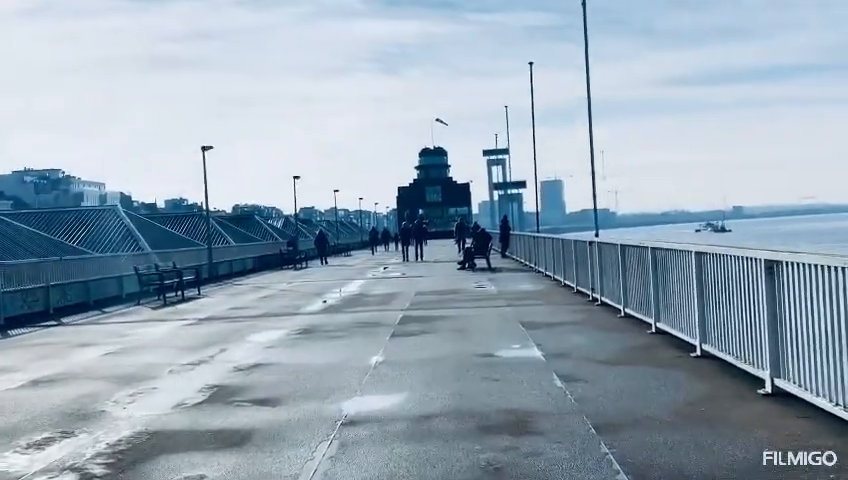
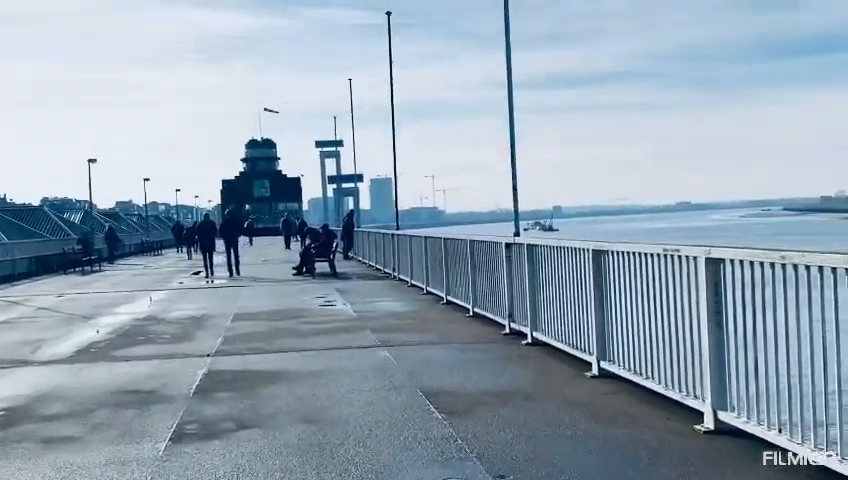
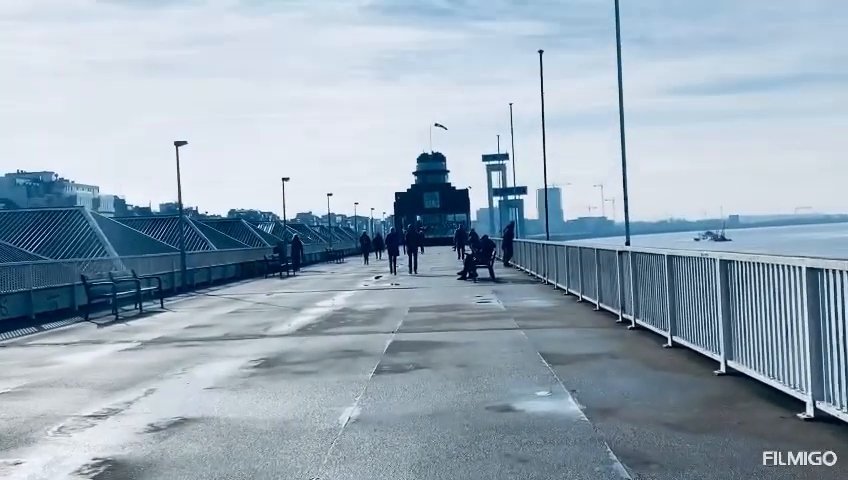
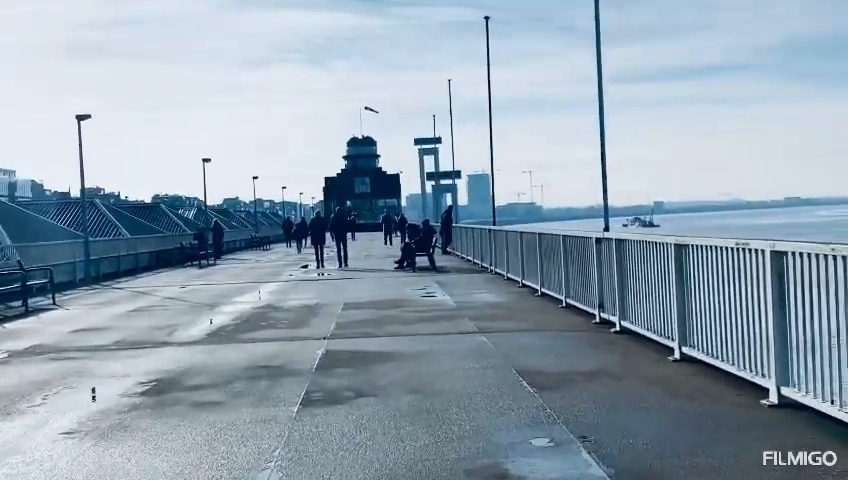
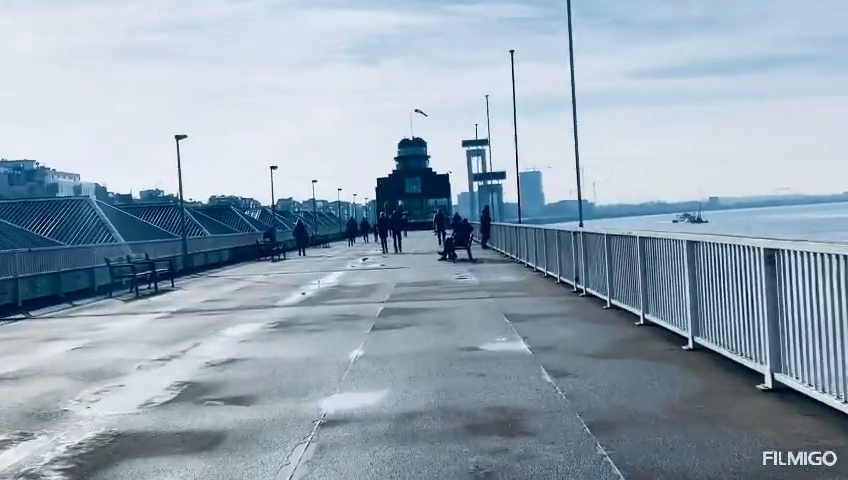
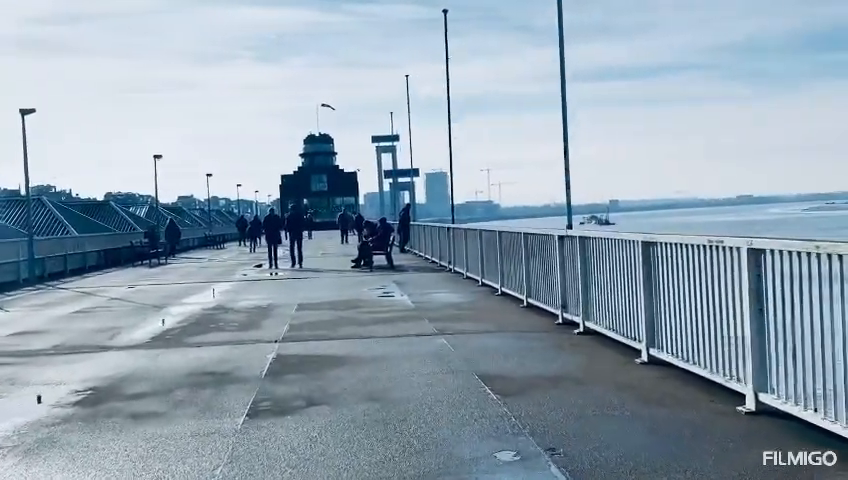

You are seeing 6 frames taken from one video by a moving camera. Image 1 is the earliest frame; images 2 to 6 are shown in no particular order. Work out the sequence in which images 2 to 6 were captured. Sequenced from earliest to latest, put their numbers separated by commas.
5, 3, 4, 6, 2
